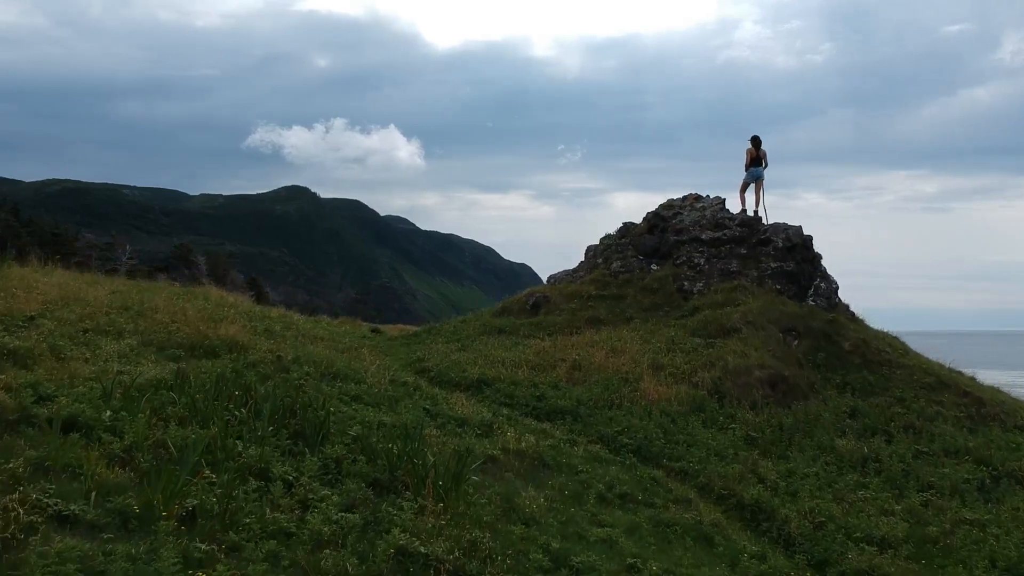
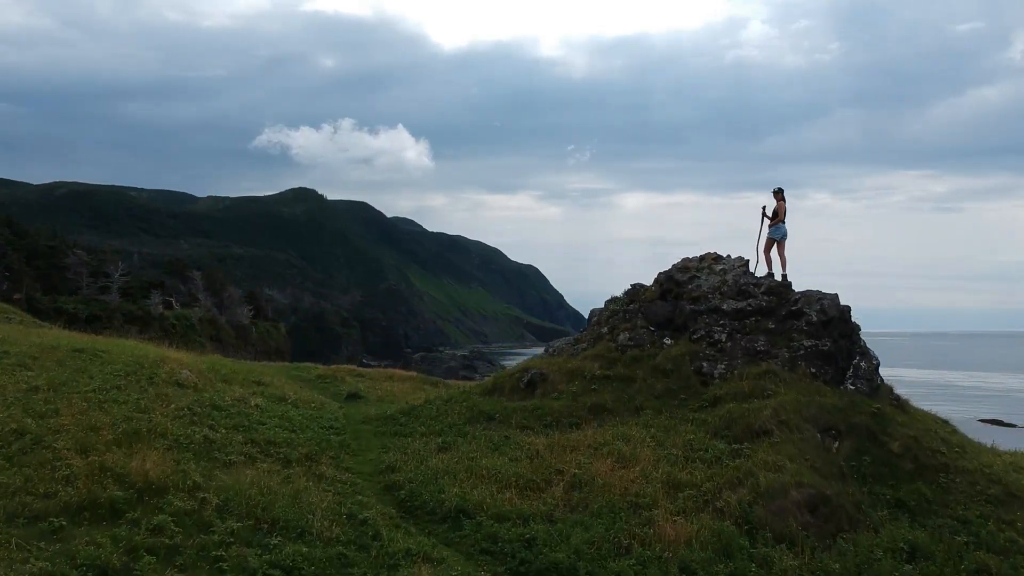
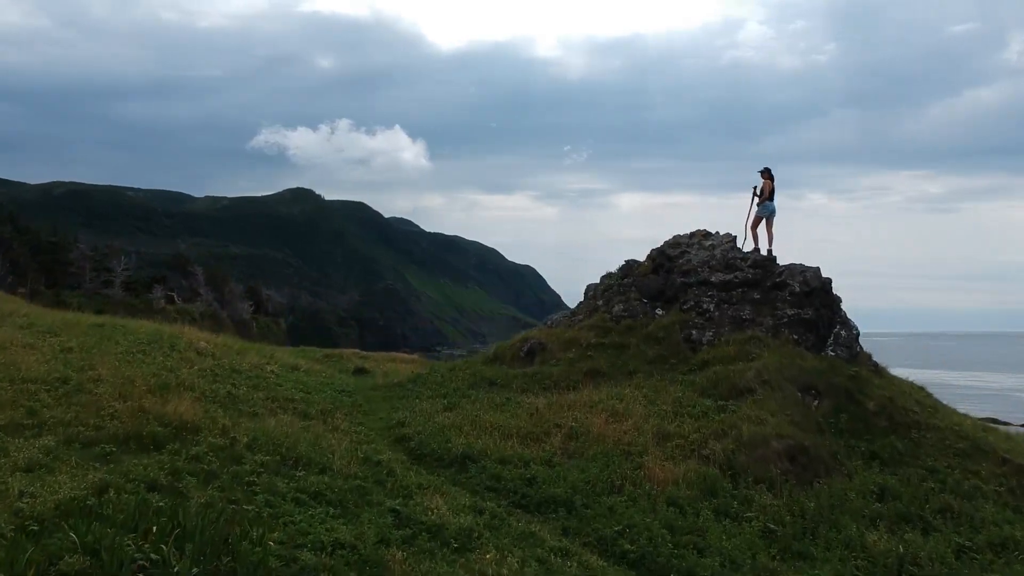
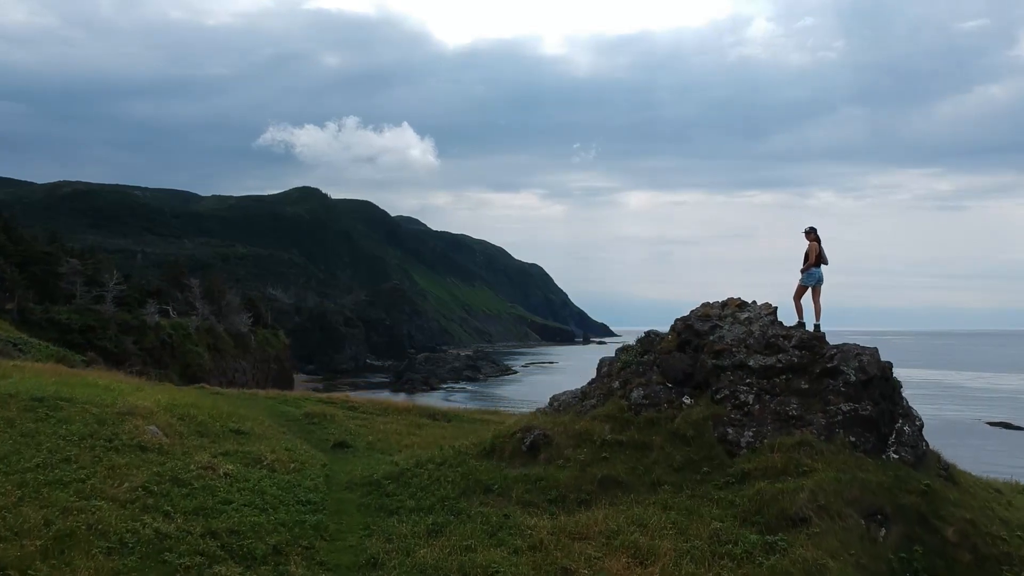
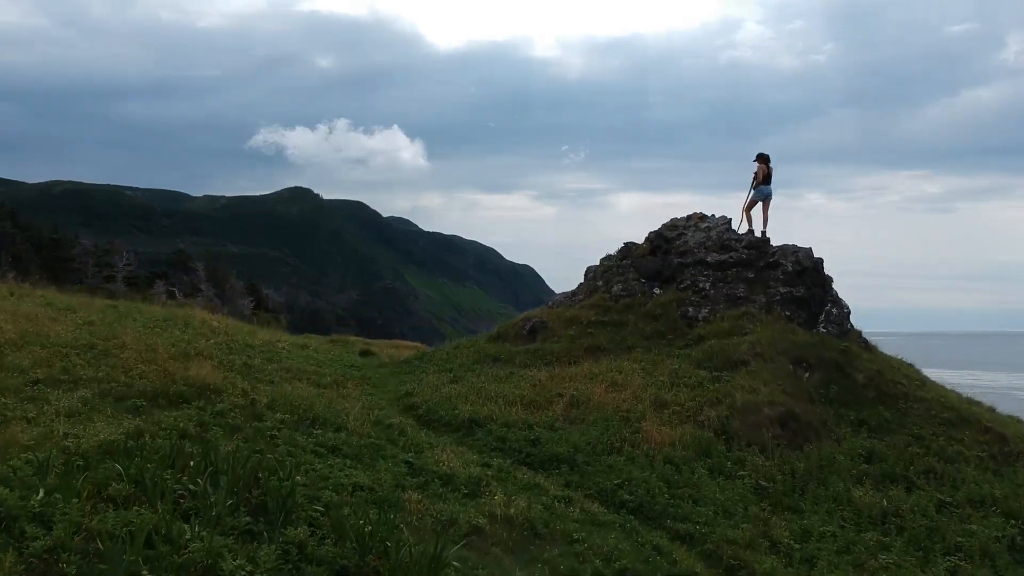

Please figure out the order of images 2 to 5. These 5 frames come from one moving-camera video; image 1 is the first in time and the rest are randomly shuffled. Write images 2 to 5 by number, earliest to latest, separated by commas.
5, 3, 2, 4
